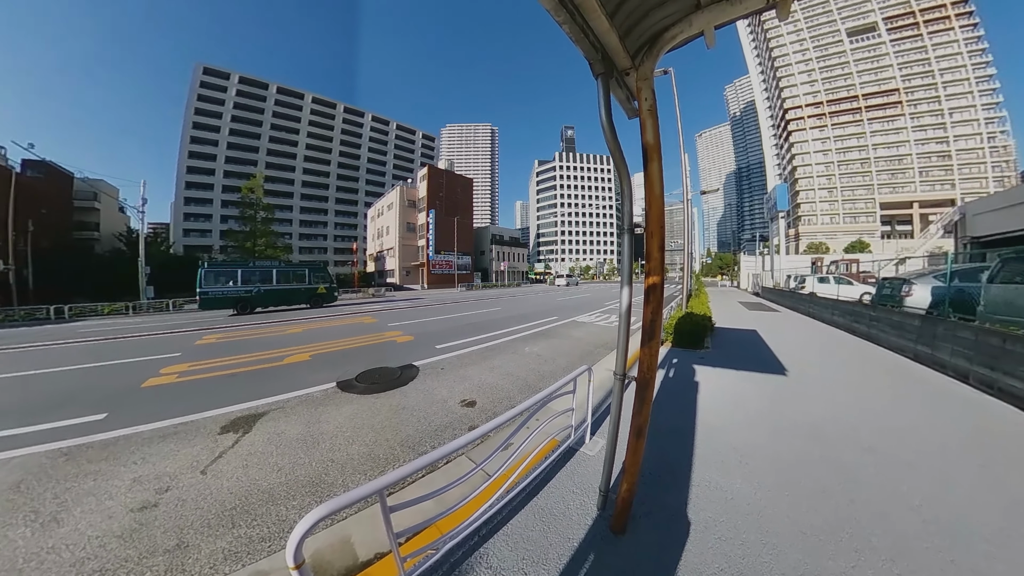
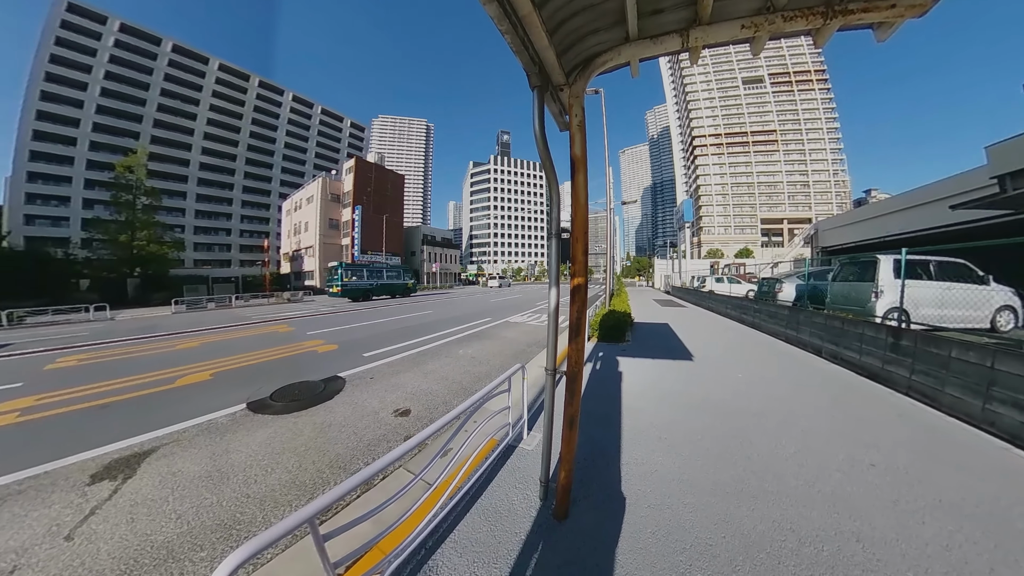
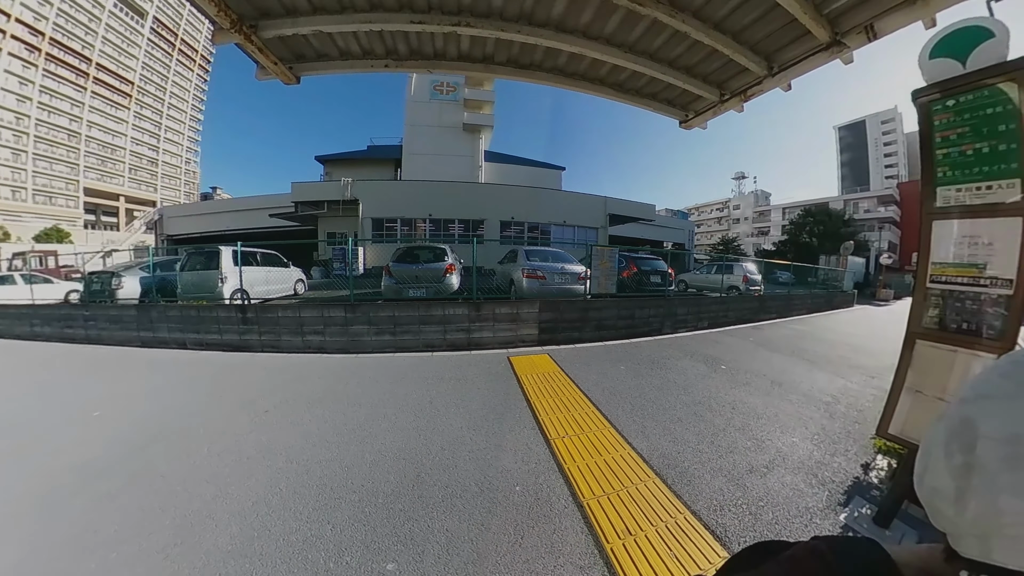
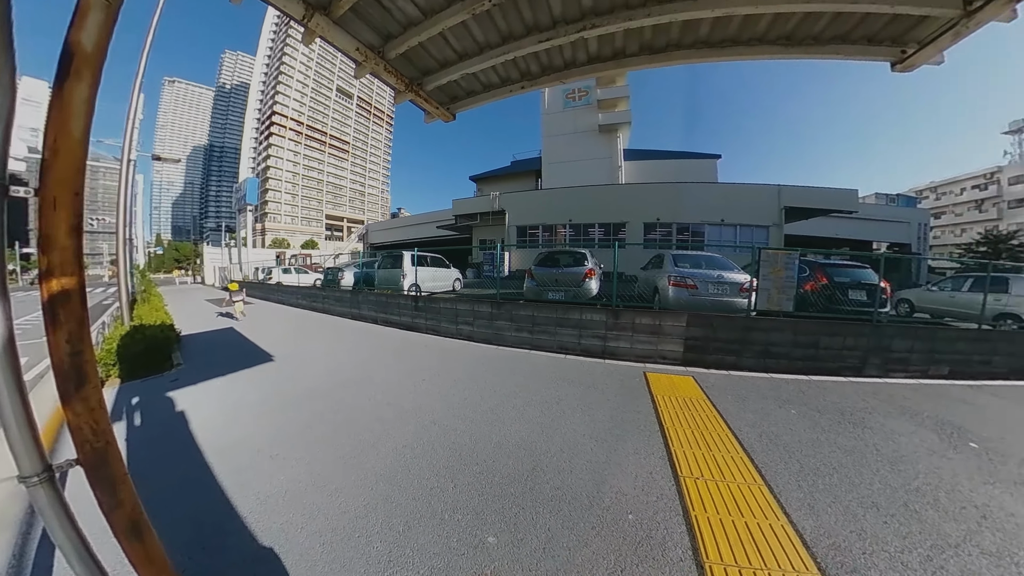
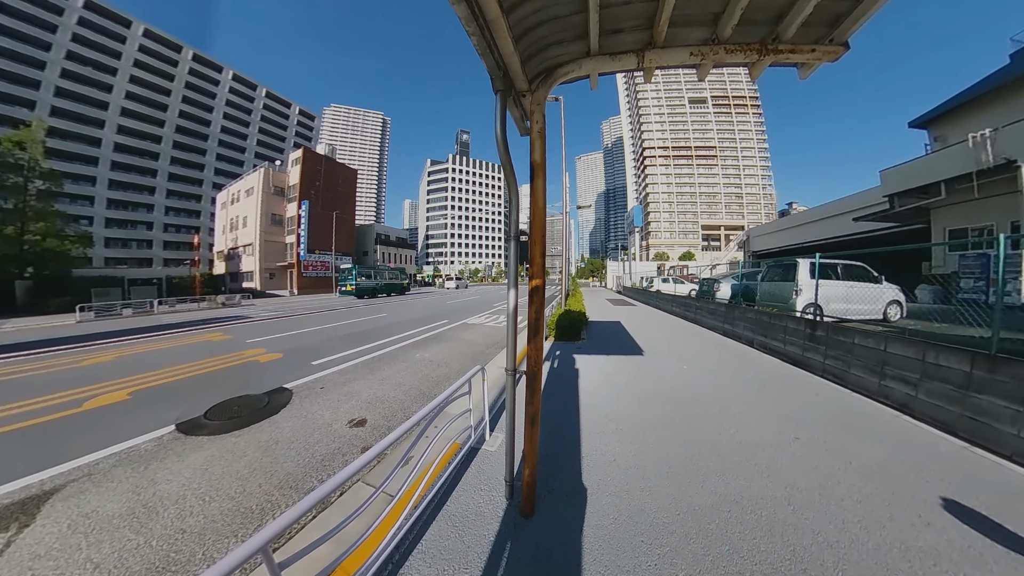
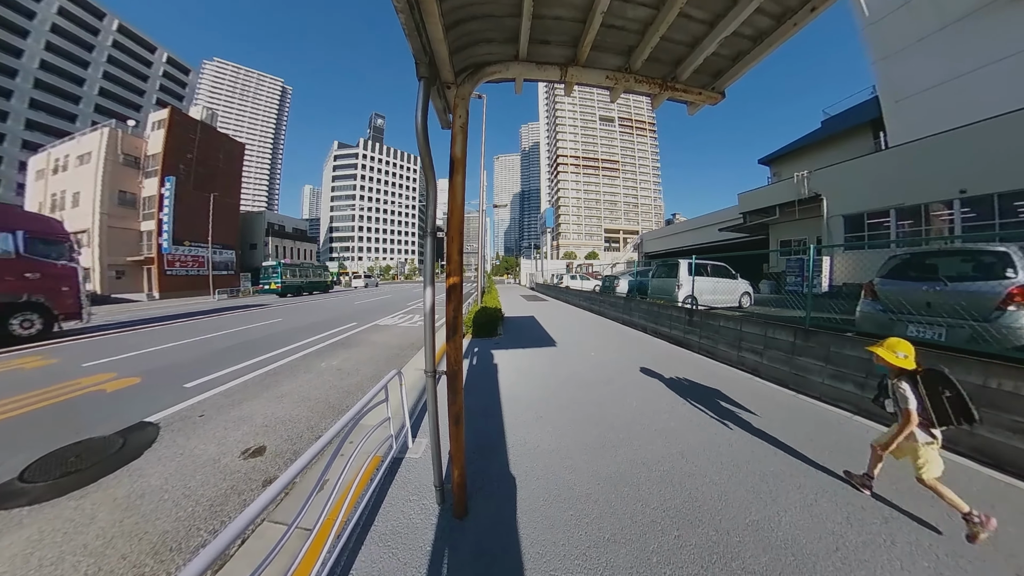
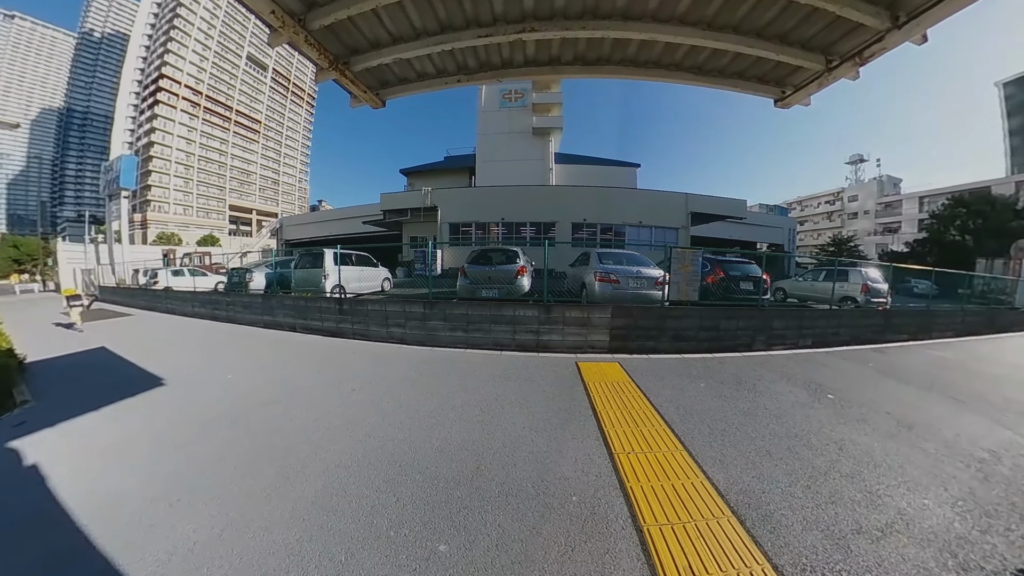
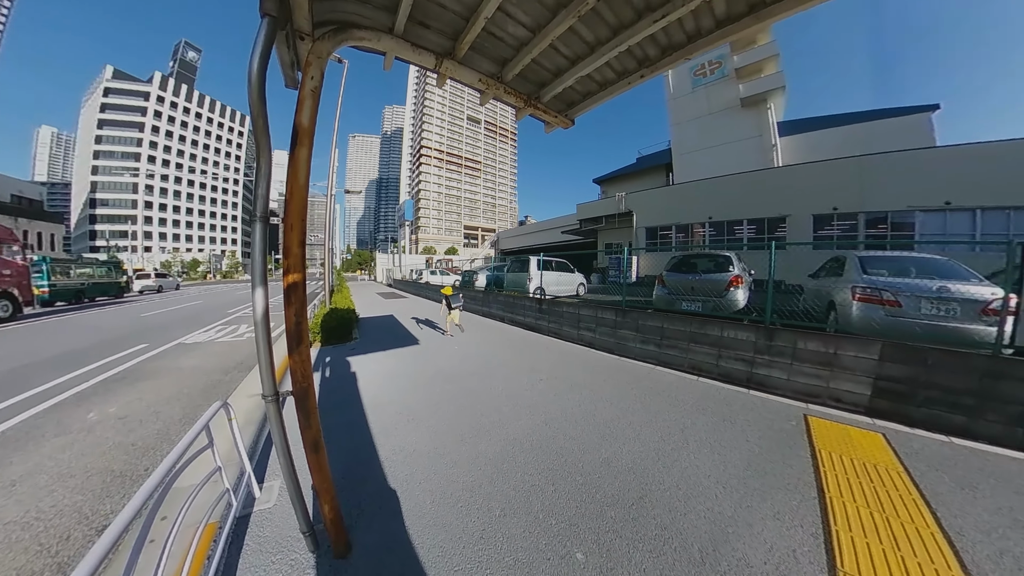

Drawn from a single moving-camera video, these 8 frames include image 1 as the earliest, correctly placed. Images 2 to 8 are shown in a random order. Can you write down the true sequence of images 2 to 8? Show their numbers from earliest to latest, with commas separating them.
2, 5, 6, 8, 4, 7, 3
